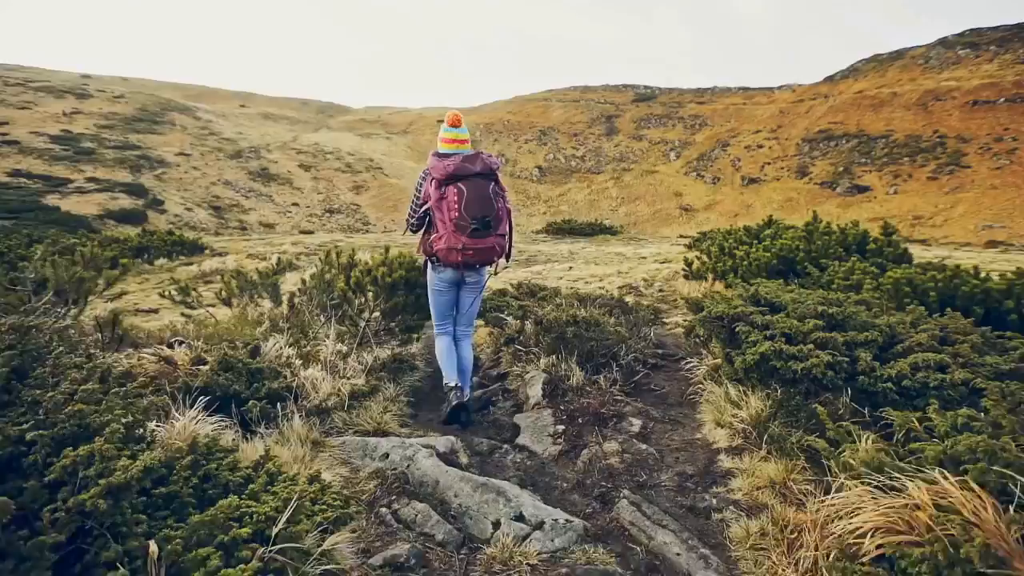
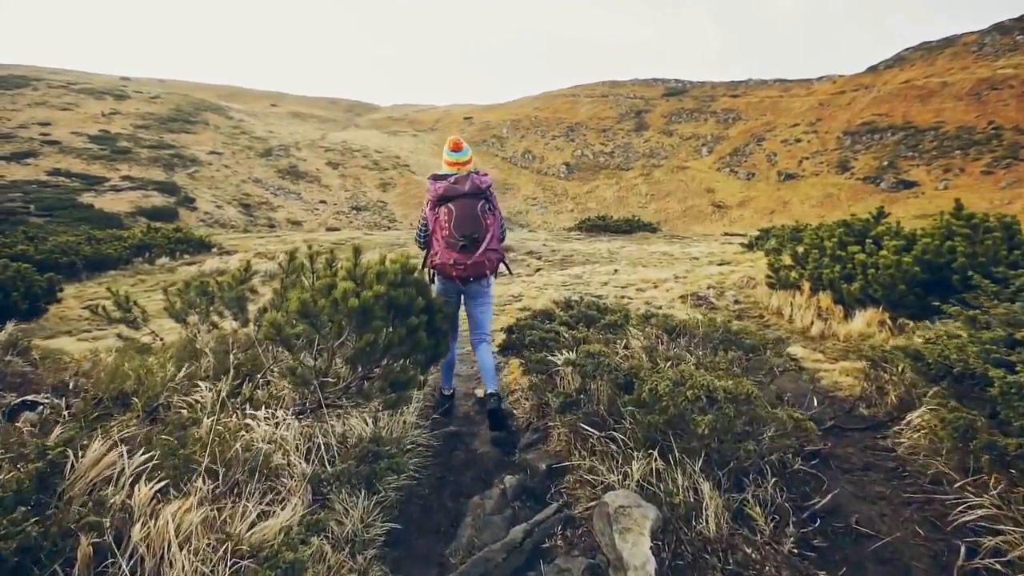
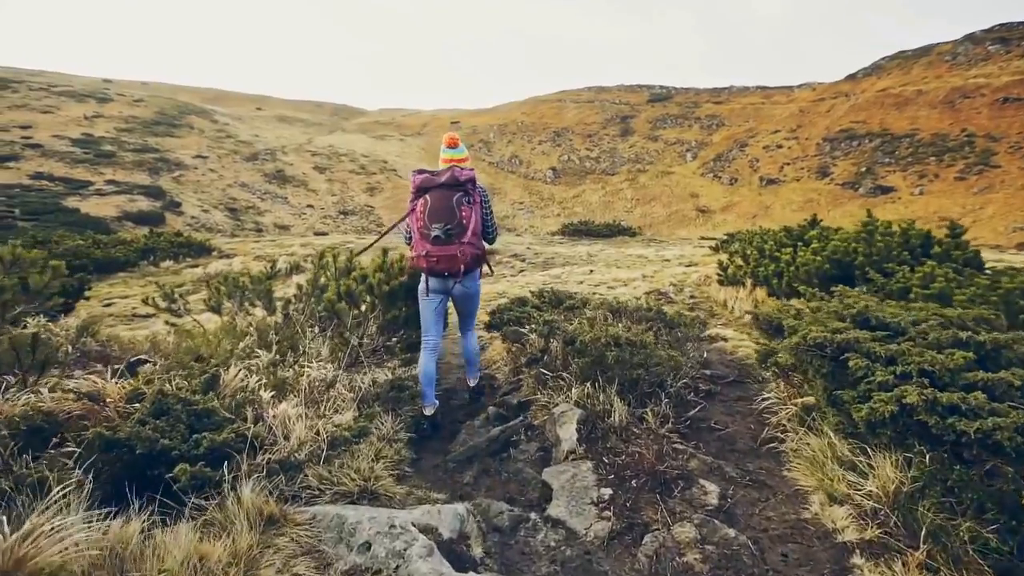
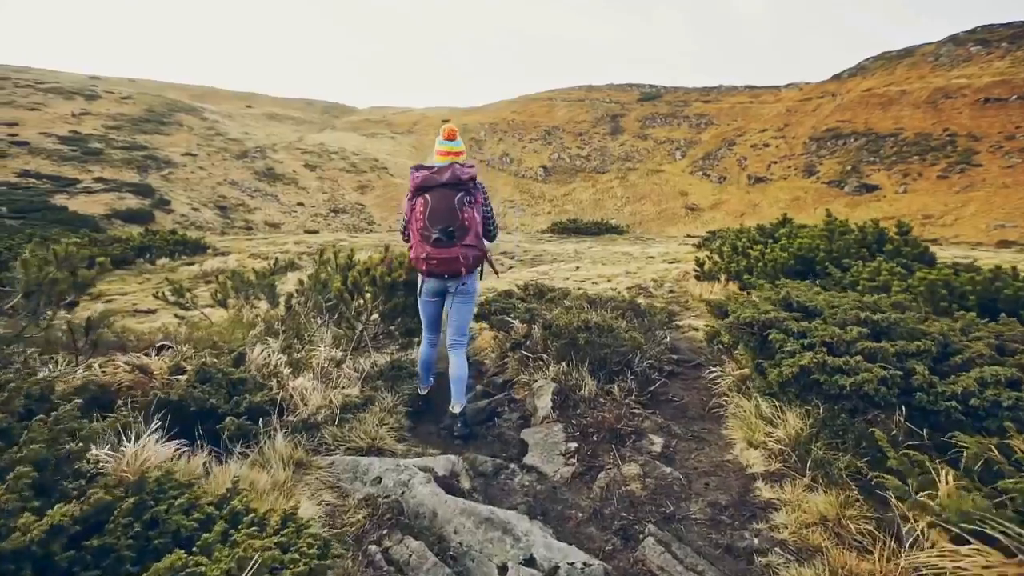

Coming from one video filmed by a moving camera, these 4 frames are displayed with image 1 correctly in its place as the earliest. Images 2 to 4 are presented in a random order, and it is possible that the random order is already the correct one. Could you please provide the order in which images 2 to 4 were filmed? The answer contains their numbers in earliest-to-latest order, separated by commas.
4, 3, 2
